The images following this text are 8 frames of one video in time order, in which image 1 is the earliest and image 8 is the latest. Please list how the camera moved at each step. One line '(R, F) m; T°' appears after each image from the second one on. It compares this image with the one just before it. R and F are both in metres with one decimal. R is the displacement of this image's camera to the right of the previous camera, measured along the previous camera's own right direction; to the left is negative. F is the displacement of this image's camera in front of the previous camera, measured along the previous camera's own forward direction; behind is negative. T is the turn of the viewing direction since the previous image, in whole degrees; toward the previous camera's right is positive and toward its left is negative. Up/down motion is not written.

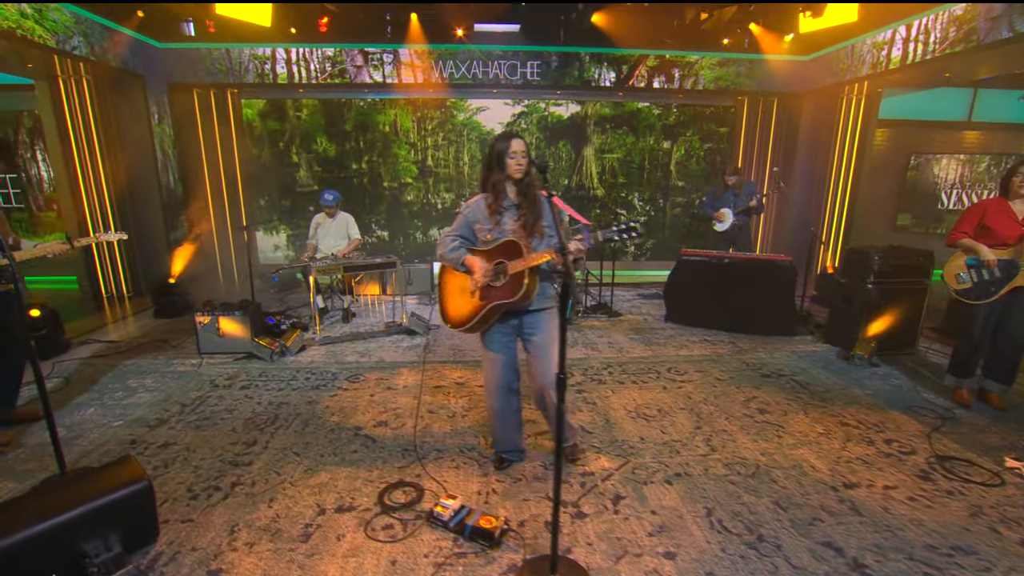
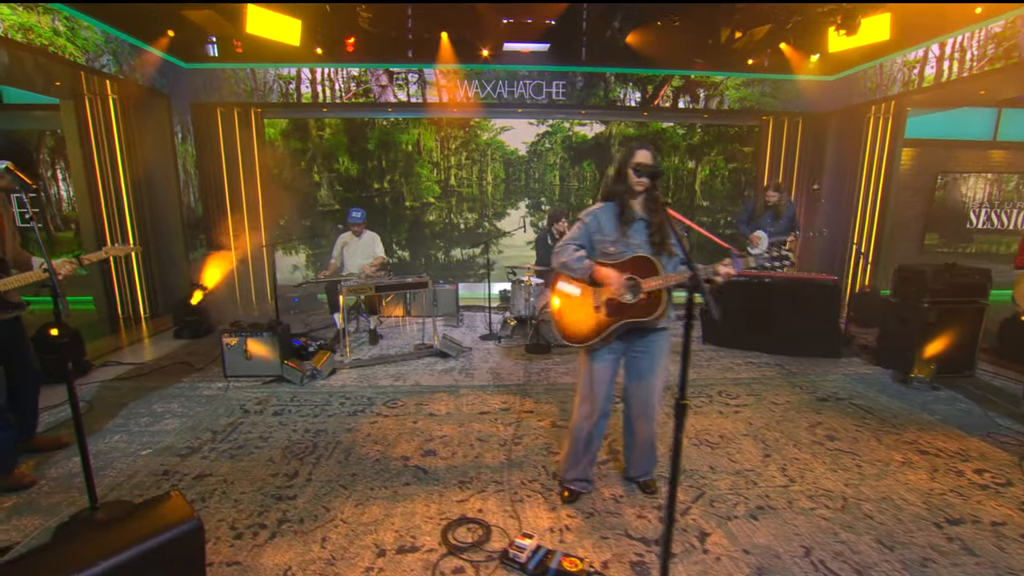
(-0.4, +0.1) m; +1°
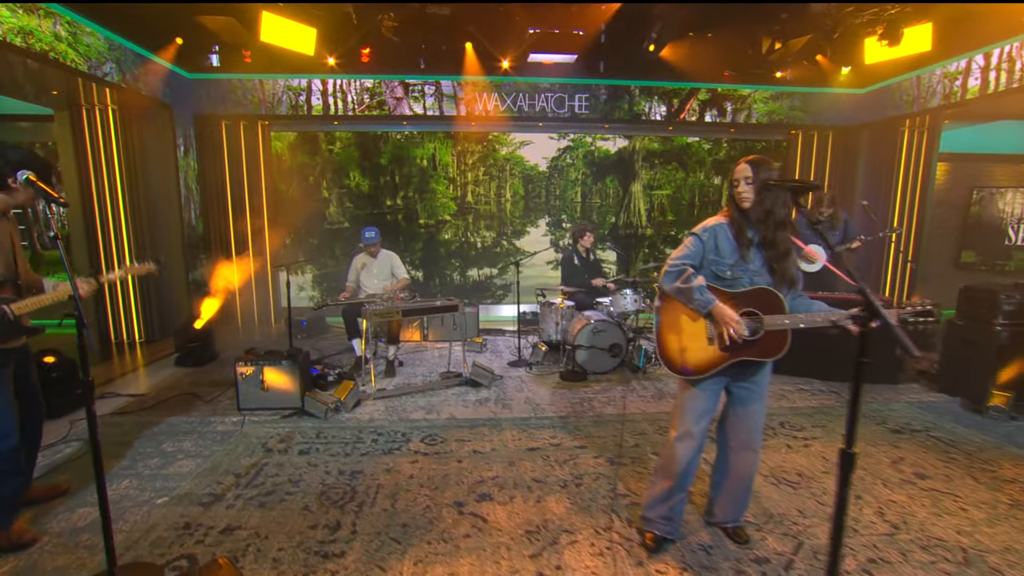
(-0.5, +0.3) m; +2°
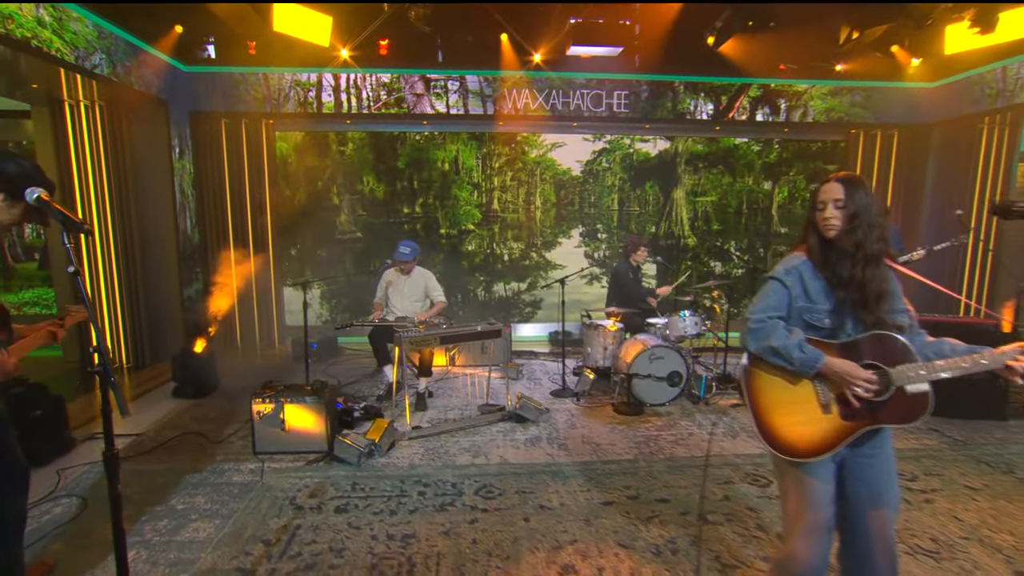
(-0.5, +0.6) m; +2°
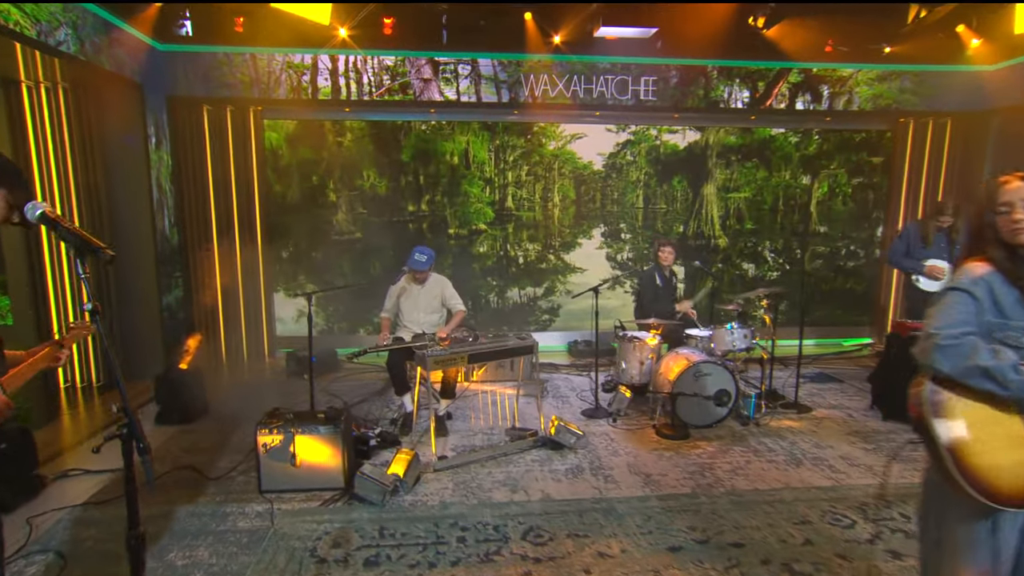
(-0.4, +0.5) m; +3°
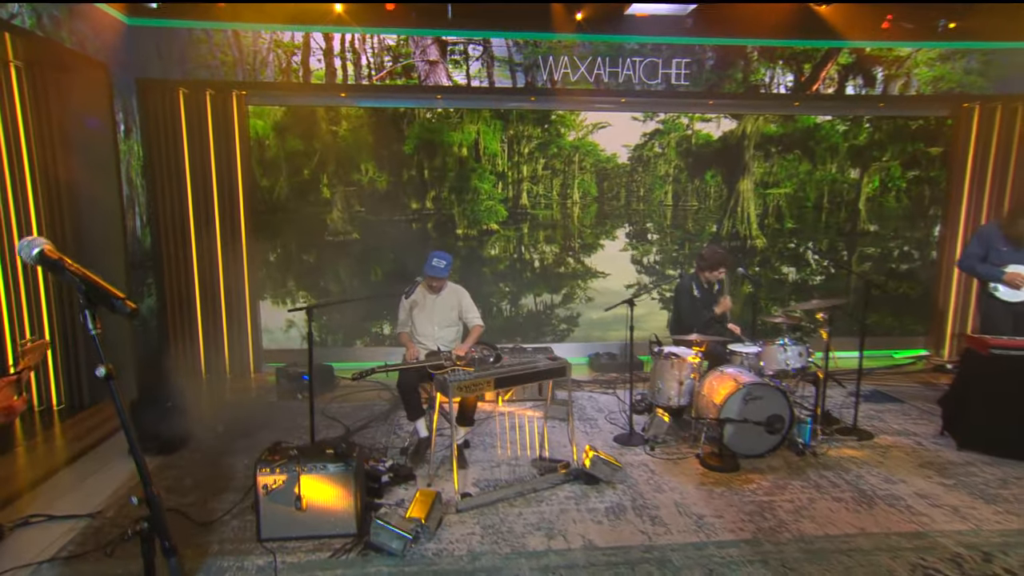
(-0.3, +0.5) m; +2°
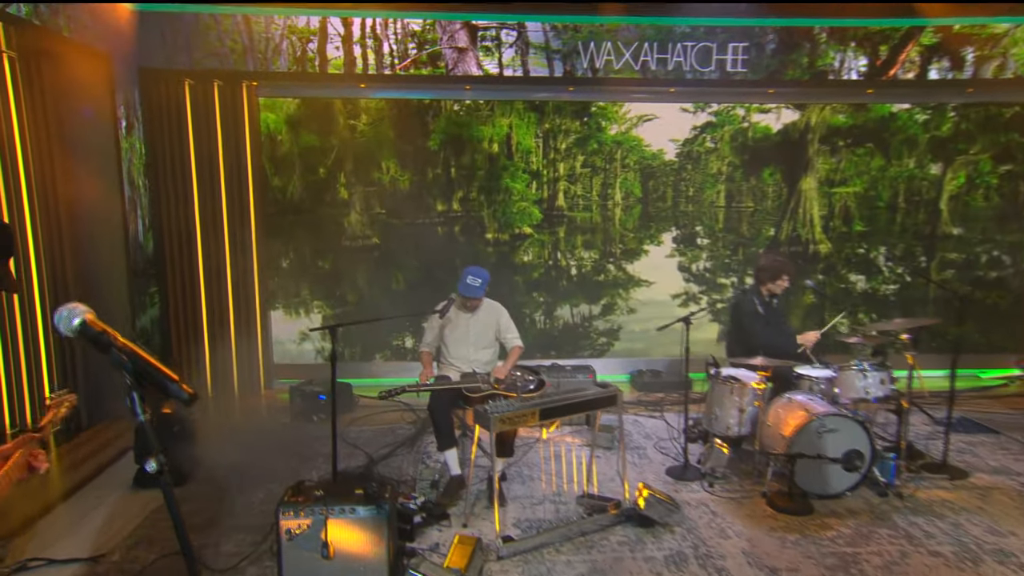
(-0.1, +0.4) m; -1°
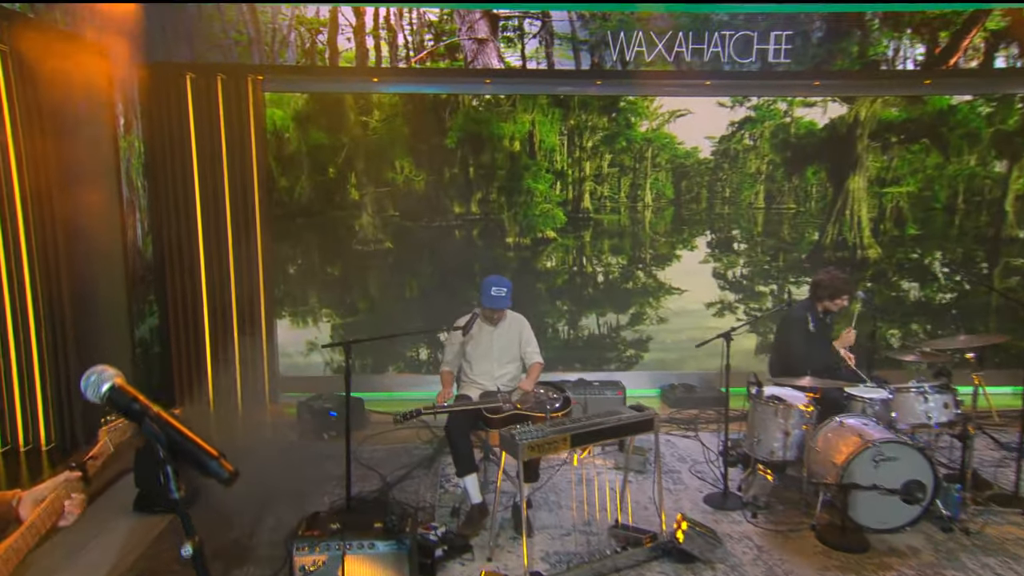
(-0.1, +0.3) m; -1°
